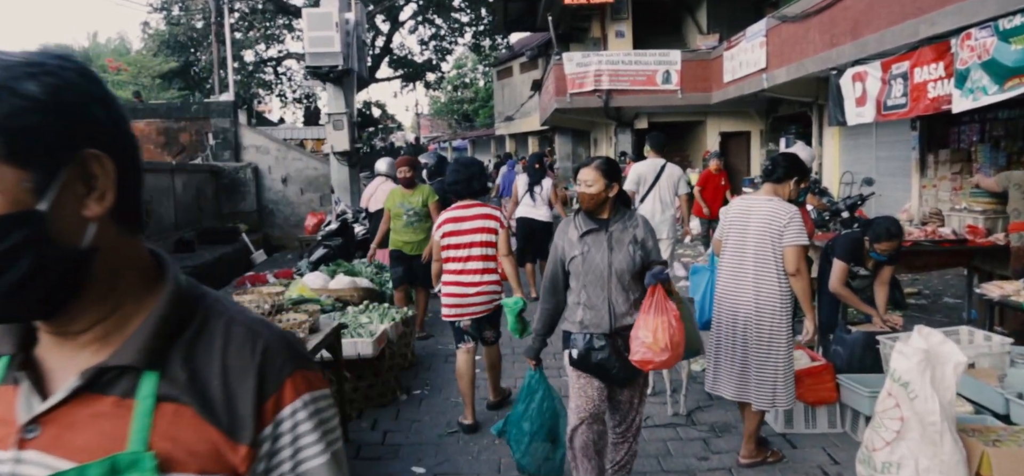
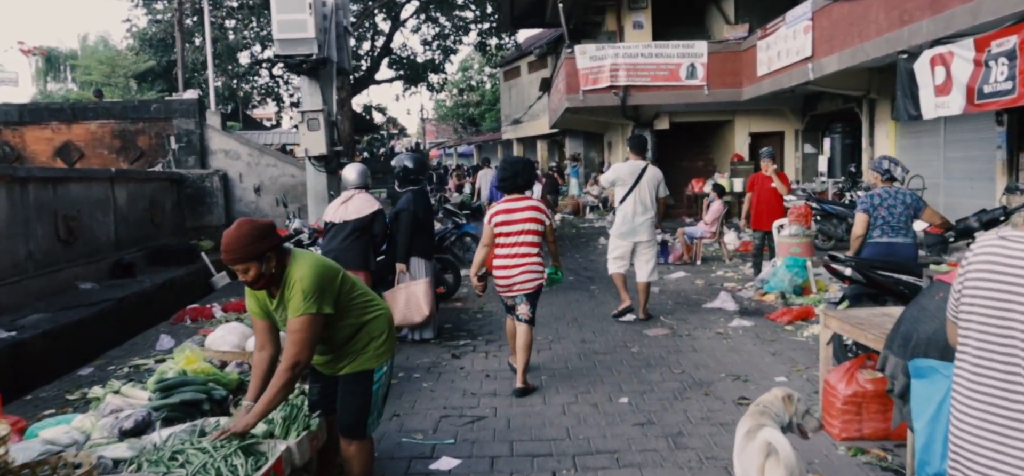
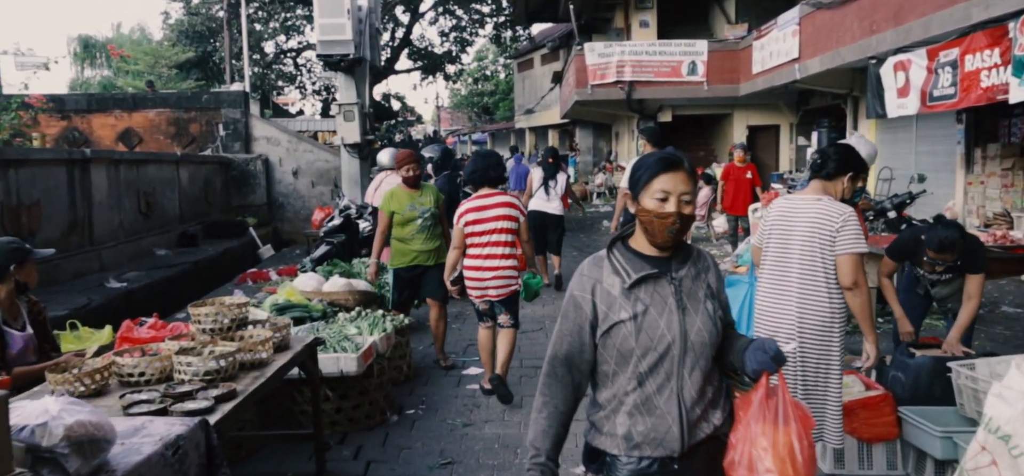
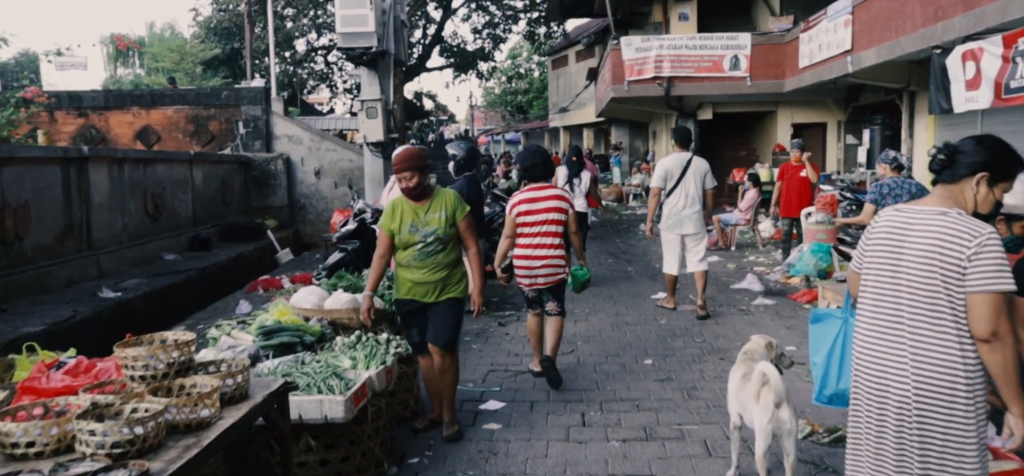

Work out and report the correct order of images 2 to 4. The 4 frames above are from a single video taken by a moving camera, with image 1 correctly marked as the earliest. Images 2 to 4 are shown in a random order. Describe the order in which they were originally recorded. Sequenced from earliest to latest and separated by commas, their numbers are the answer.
3, 4, 2
